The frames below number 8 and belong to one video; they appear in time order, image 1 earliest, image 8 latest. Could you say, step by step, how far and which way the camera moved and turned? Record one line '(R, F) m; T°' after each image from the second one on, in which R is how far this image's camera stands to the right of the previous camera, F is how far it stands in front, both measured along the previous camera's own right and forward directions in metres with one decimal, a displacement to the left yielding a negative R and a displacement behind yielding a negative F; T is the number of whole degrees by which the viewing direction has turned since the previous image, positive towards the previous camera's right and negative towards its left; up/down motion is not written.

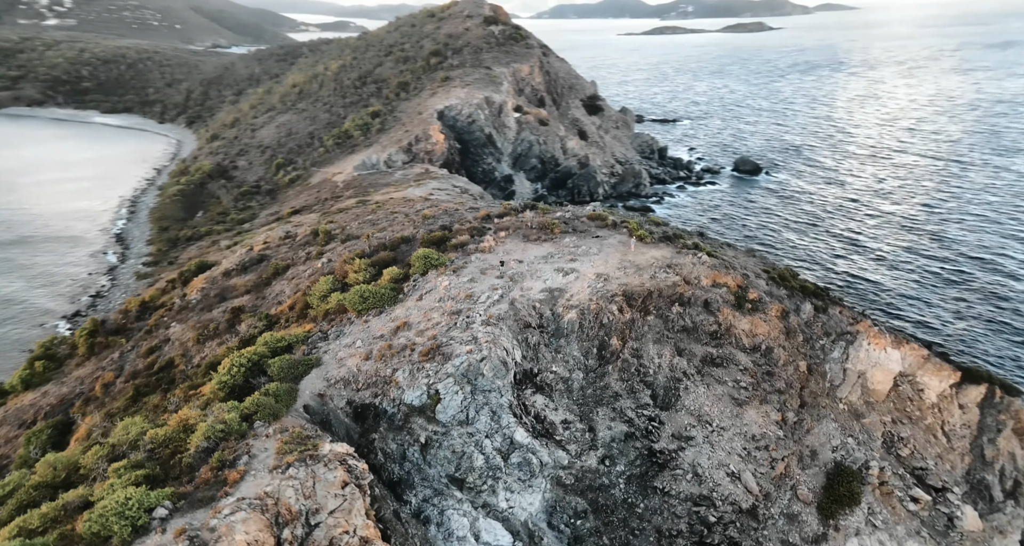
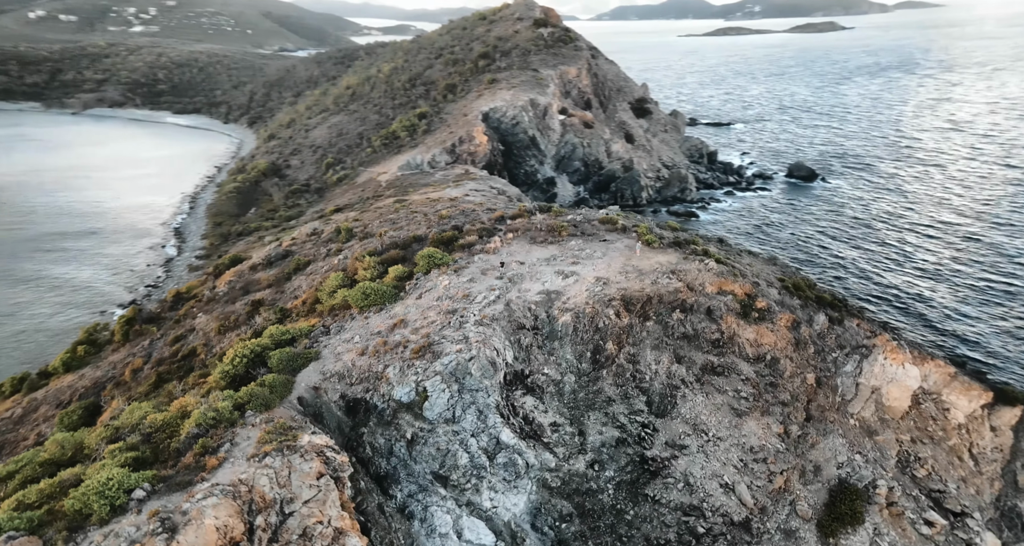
(+1.0, 0.0) m; -3°
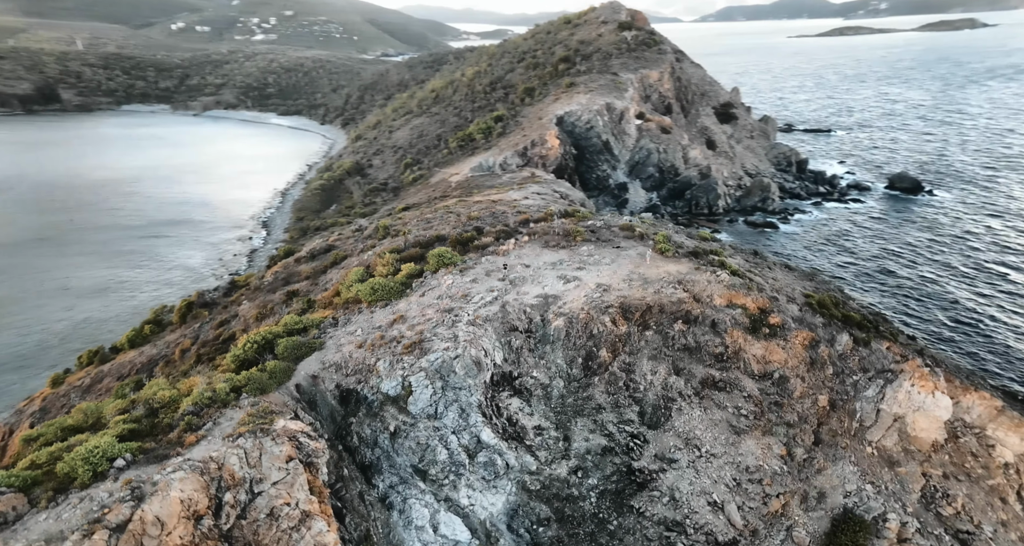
(+1.6, 0.0) m; -6°
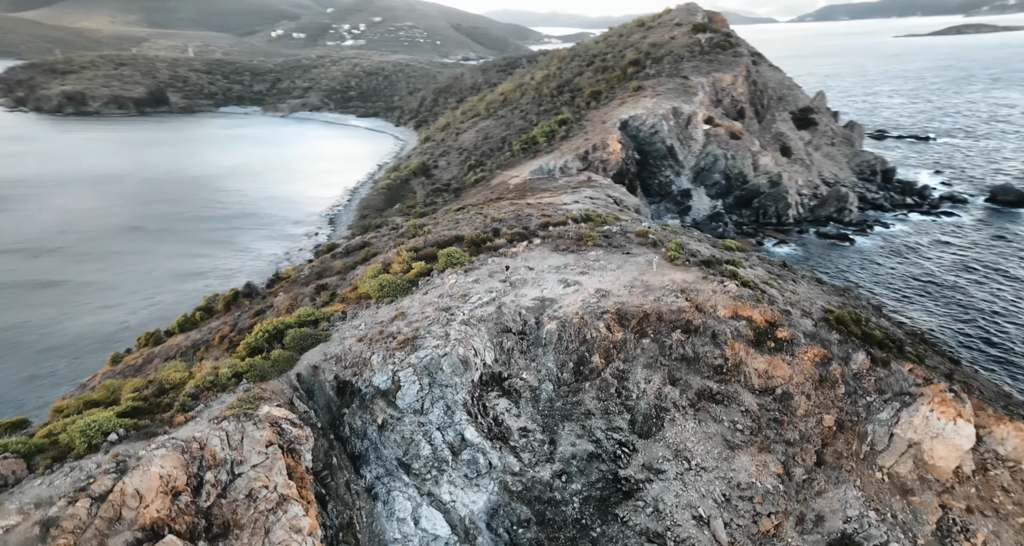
(+1.4, 0.0) m; -5°
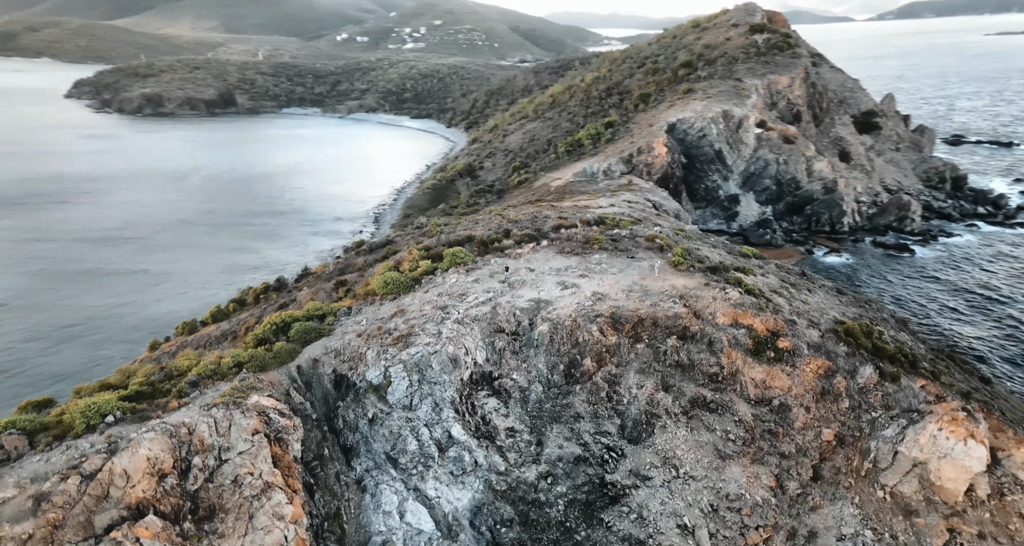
(+1.1, -0.1) m; -4°
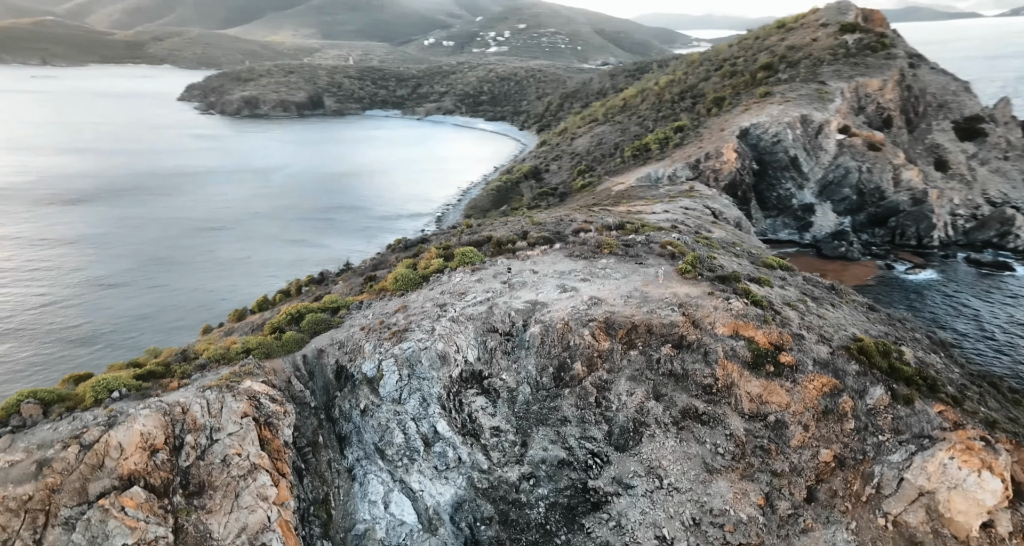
(+1.5, -0.1) m; -5°
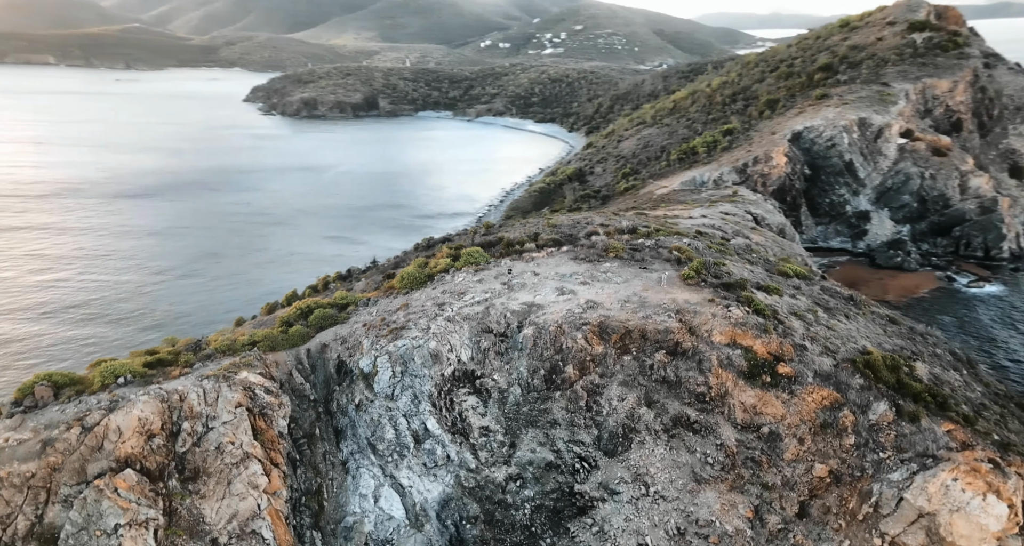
(+1.0, -0.1) m; -3°
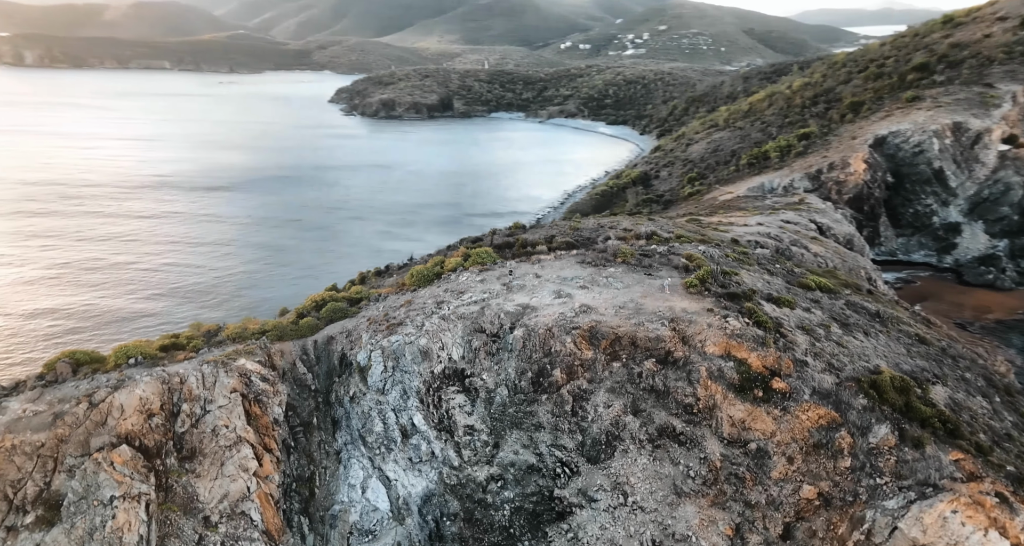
(+1.5, -0.1) m; -5°
